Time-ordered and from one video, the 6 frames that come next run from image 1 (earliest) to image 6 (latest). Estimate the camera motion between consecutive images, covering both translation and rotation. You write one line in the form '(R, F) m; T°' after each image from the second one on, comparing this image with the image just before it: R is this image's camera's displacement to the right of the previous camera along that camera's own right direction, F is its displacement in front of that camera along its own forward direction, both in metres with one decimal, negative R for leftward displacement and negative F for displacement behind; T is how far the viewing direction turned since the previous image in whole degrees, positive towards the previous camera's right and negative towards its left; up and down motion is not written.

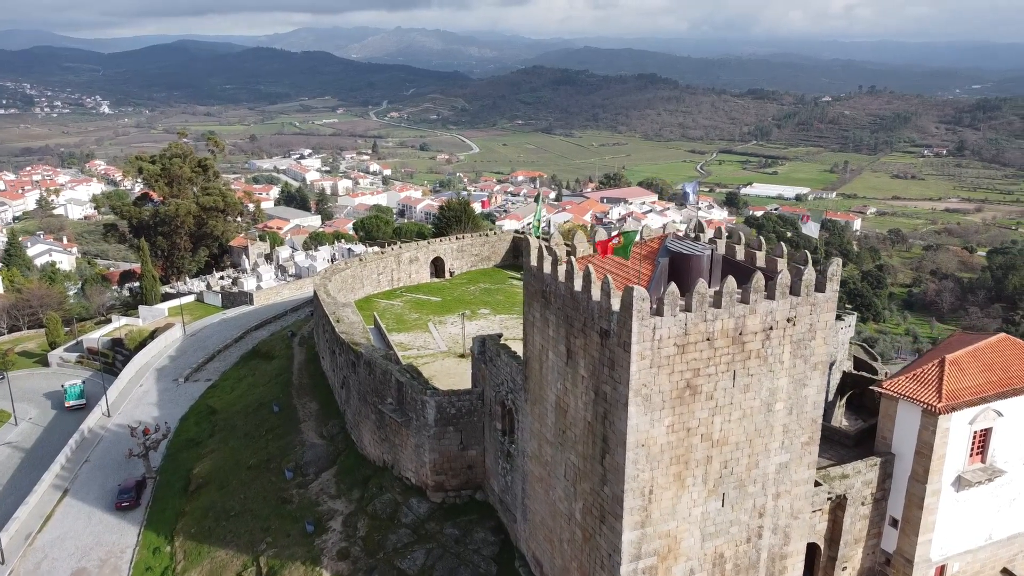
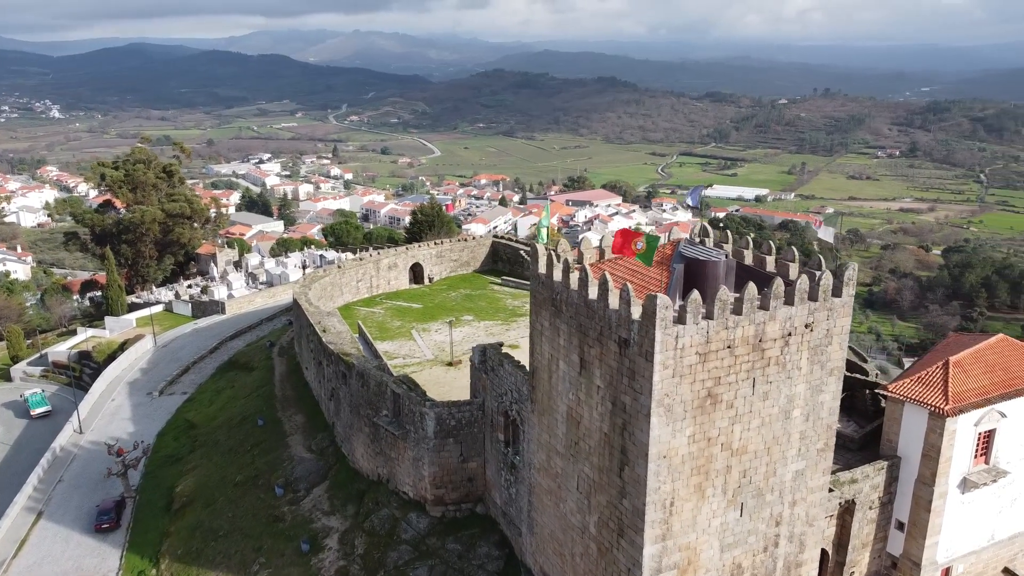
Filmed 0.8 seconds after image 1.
(-0.7, +0.4) m; +3°
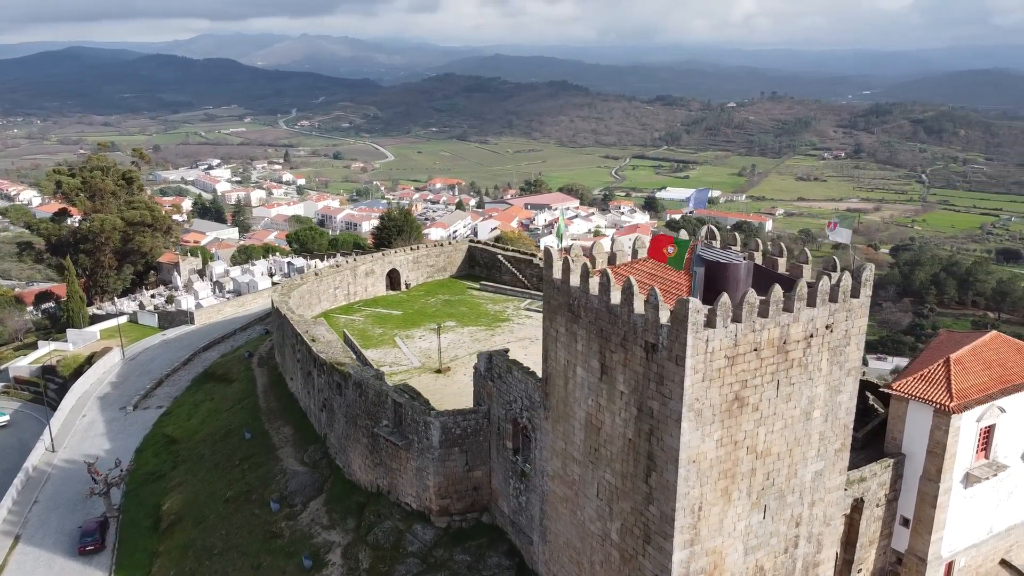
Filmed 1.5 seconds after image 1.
(-0.9, +0.2) m; +3°
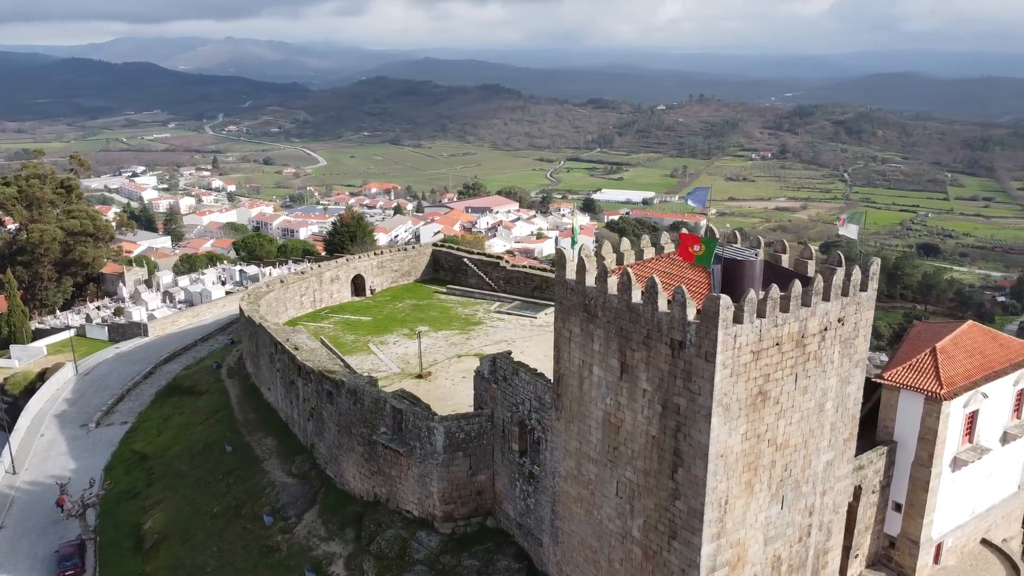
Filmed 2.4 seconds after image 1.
(-1.2, +0.1) m; +5°
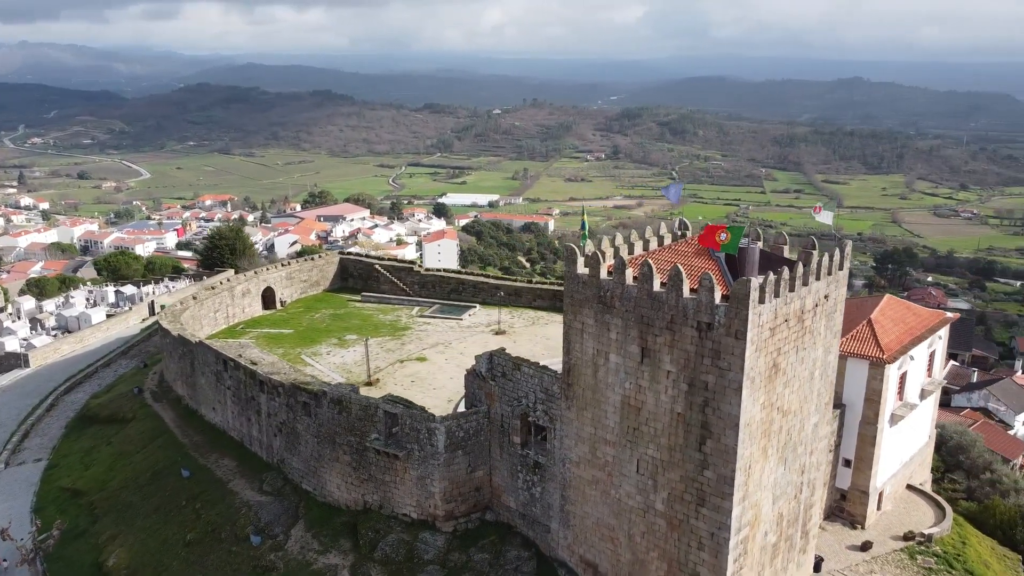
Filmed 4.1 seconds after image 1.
(-2.8, -0.2) m; +11°
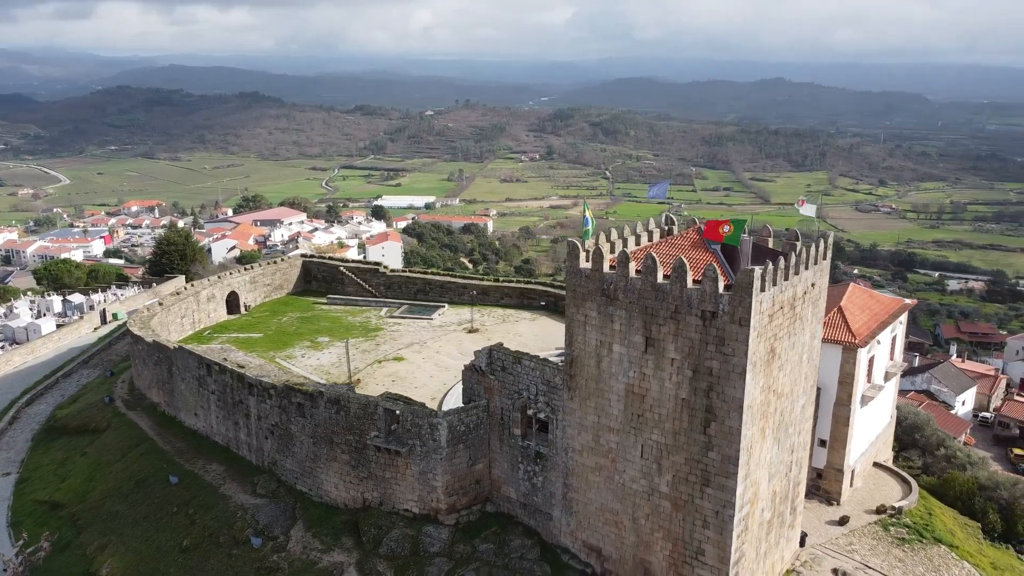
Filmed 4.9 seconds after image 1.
(-1.2, -0.4) m; +5°
